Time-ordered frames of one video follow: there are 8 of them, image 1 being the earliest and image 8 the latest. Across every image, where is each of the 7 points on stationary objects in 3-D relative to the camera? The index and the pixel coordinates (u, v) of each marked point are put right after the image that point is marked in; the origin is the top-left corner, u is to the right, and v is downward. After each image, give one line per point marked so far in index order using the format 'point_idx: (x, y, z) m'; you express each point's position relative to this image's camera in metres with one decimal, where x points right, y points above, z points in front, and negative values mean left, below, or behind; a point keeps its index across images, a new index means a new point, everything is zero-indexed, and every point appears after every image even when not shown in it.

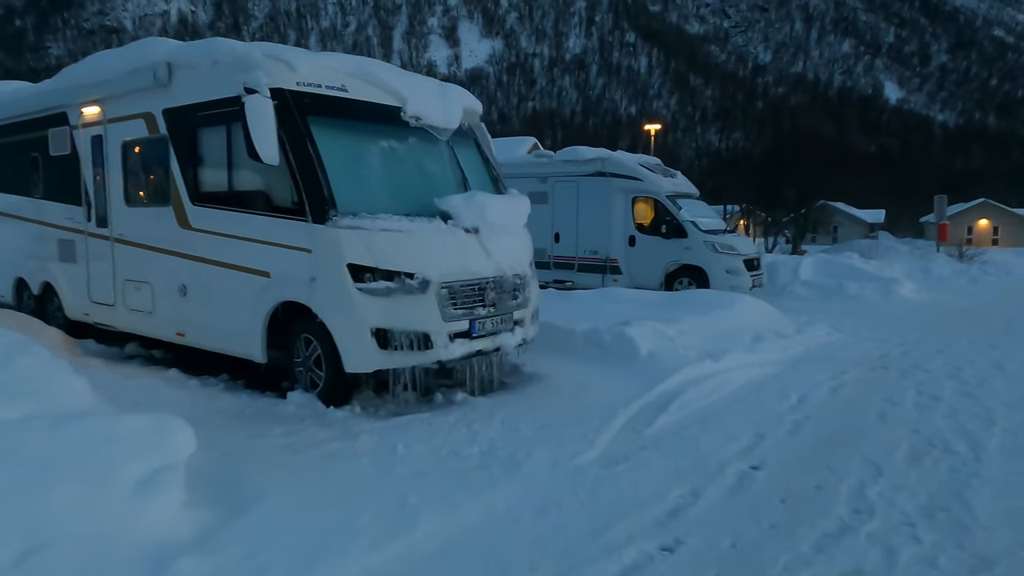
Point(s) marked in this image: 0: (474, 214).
0: (-0.4, +0.7, +6.6) m
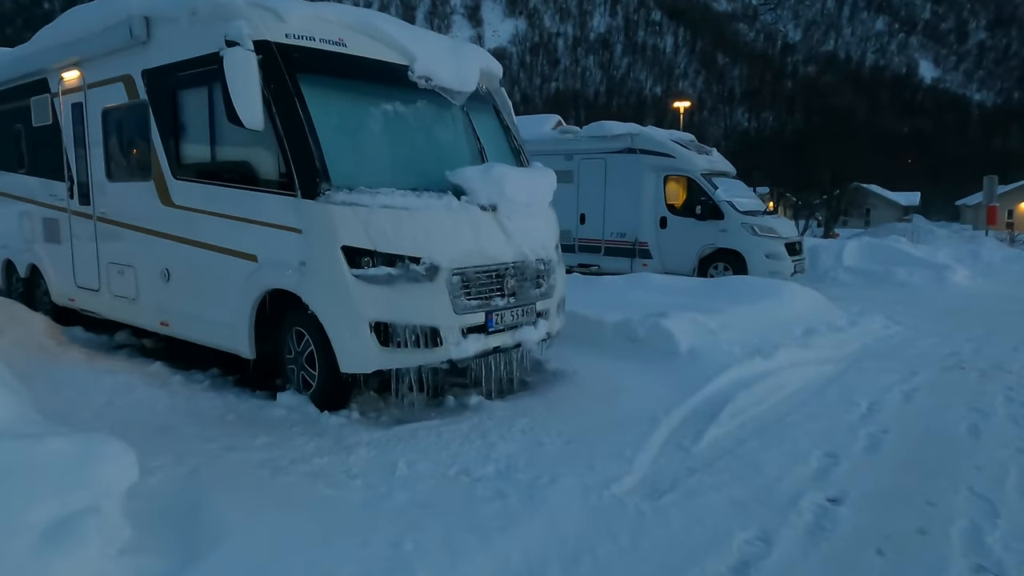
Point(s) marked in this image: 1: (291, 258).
0: (-0.2, +0.8, +5.7) m
1: (-1.7, +0.2, +5.3) m
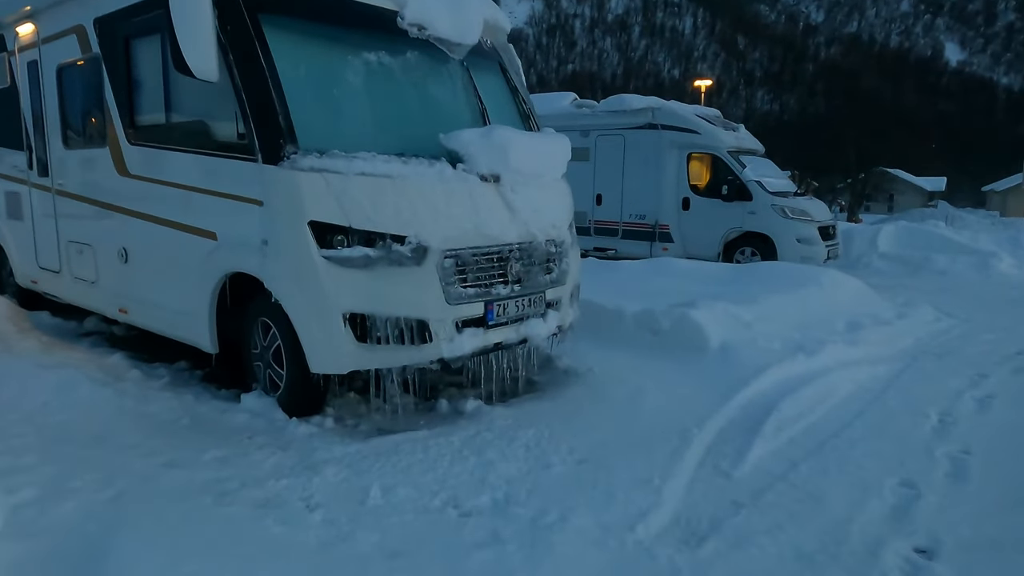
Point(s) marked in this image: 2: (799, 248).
0: (-0.1, +0.9, +4.8) m
1: (-1.7, +0.3, +4.4) m
2: (+5.2, +0.7, +12.2) m
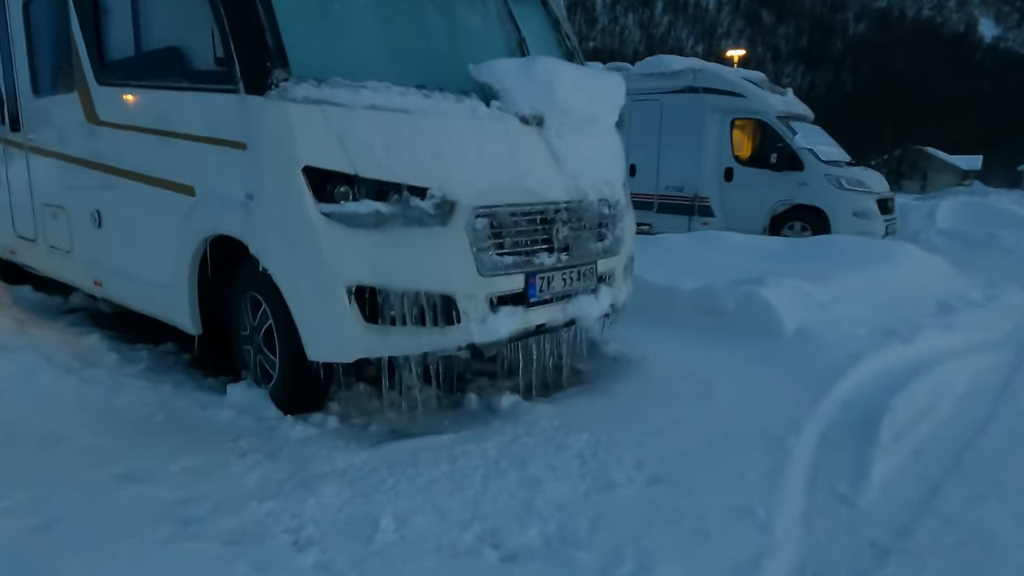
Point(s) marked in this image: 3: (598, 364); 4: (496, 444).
0: (+0.1, +1.1, +3.8) m
1: (-1.4, +0.5, +3.5) m
2: (+5.7, +1.1, +11.1) m
3: (+0.6, -0.5, +4.8) m
4: (-0.1, -0.8, +3.4) m
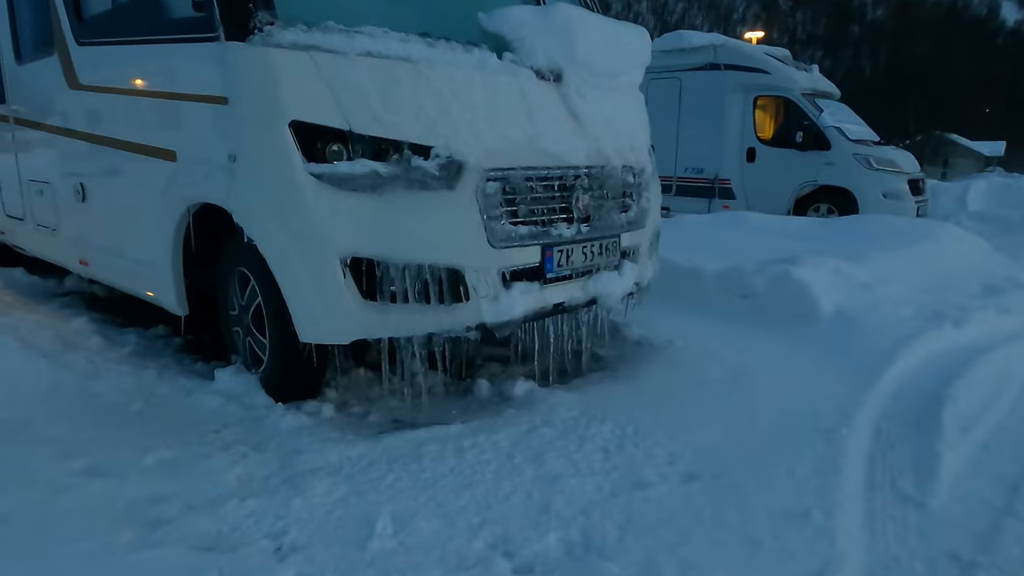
0: (+0.2, +1.3, +3.4) m
1: (-1.4, +0.6, +3.1) m
2: (+5.9, +1.3, +10.6) m
3: (+0.7, -0.4, +4.4) m
4: (0.0, -0.7, +3.0) m
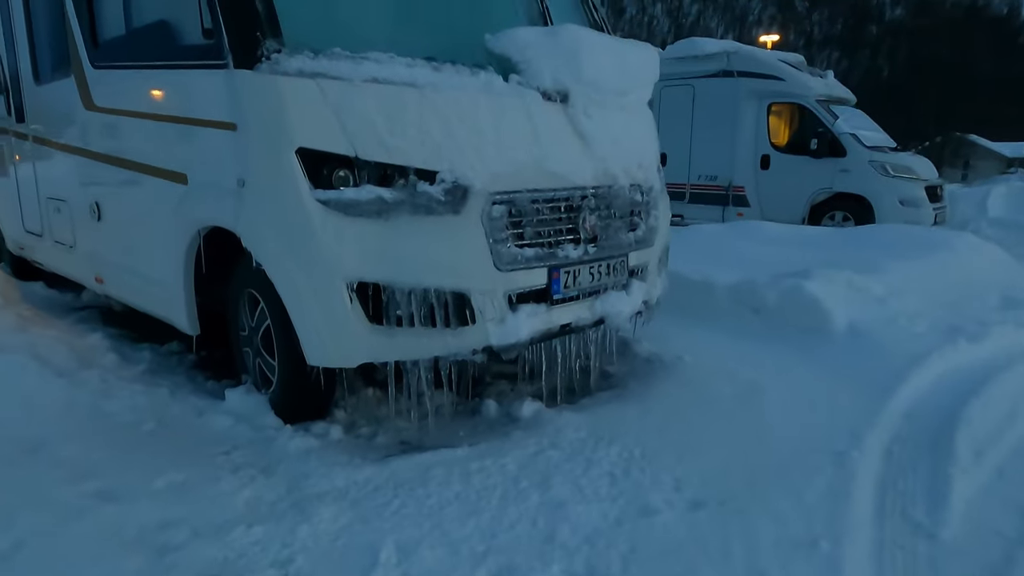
0: (+0.2, +1.1, +3.4) m
1: (-1.3, +0.5, +3.2) m
2: (+6.1, +1.2, +10.5) m
3: (+0.8, -0.5, +4.4) m
4: (0.0, -0.8, +3.0) m
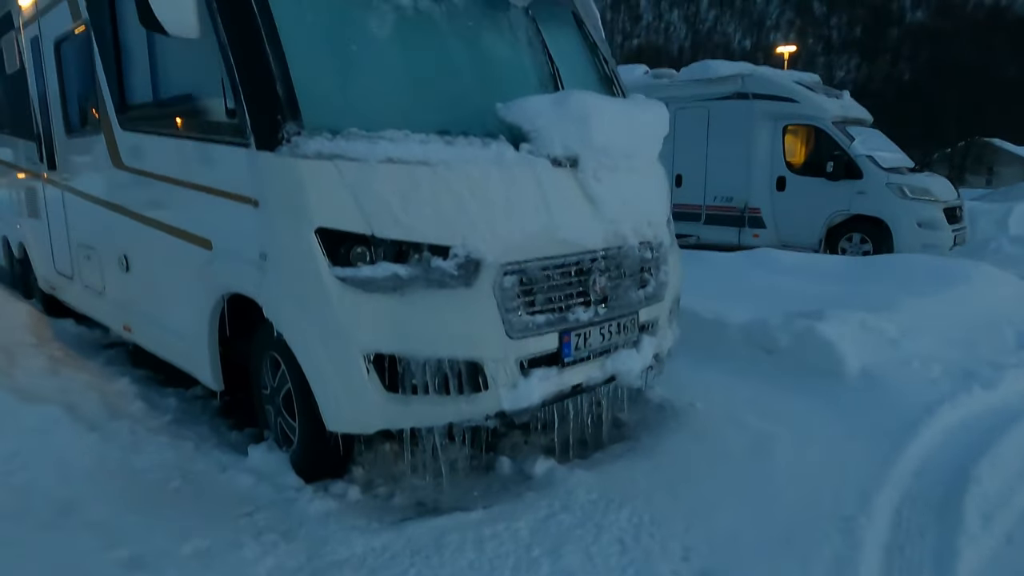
0: (+0.3, +0.8, +3.5) m
1: (-1.3, +0.2, +3.3) m
2: (+6.3, +0.9, +10.4) m
3: (+0.9, -0.8, +4.4) m
4: (+0.1, -1.1, +3.1) m
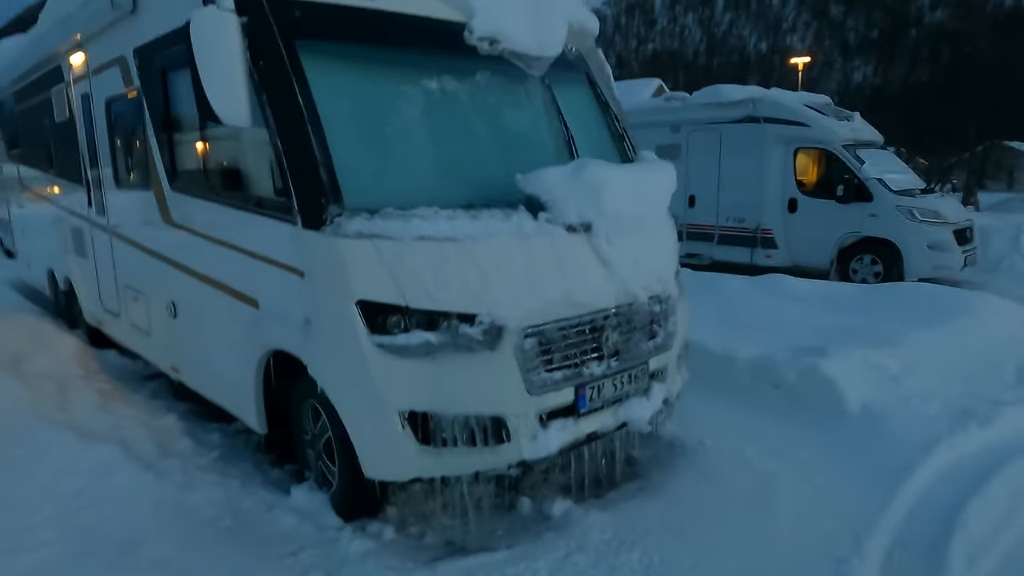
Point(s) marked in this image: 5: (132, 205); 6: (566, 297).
0: (+0.4, +0.5, +3.9) m
1: (-1.2, -0.1, +3.7) m
2: (+6.6, +0.5, +10.6) m
3: (+1.0, -1.2, +4.7) m
4: (+0.2, -1.4, +3.4) m
5: (-3.2, +0.7, +5.7) m
6: (+0.3, 0.0, +3.6) m
